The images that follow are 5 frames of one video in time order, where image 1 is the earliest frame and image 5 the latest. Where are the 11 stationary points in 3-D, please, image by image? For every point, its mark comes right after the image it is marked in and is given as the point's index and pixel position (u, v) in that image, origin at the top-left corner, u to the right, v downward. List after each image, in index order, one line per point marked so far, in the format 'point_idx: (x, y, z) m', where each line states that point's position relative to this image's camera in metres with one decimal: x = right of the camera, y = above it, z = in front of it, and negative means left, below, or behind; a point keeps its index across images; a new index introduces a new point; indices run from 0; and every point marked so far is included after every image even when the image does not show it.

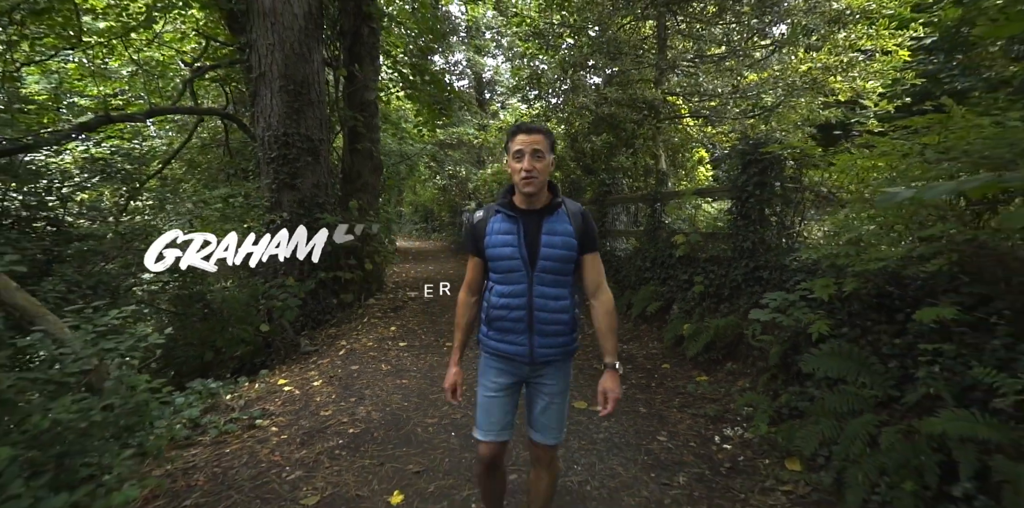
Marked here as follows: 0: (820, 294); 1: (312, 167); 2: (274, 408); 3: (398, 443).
0: (+2.3, -0.3, +3.8) m
1: (-3.3, +1.4, +8.2) m
2: (-2.4, -1.6, +5.2) m
3: (-1.0, -1.6, +4.3) m
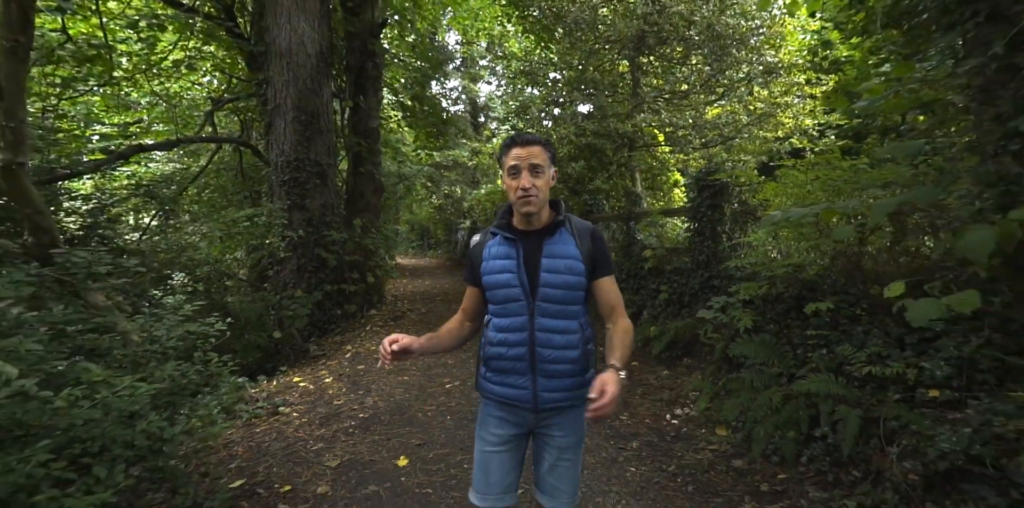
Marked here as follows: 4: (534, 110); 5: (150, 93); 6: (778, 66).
0: (+2.2, -0.4, +4.7) m
1: (-3.5, +1.2, +9.1) m
2: (-2.6, -1.7, +6.0) m
3: (-1.1, -1.7, +5.1) m
4: (+0.4, +2.6, +9.0) m
5: (-7.4, +3.3, +10.2) m
6: (+4.1, +2.9, +7.7) m
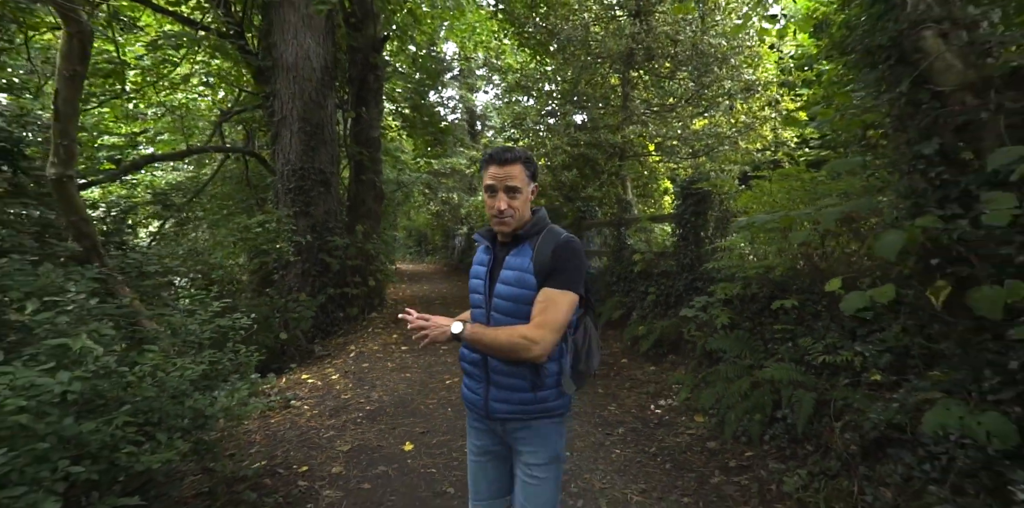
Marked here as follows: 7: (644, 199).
0: (+2.2, -0.4, +5.1) m
1: (-3.6, +1.1, +9.6) m
2: (-2.6, -1.8, +6.3) m
3: (-1.1, -1.8, +5.5) m
4: (+0.3, +2.5, +9.4) m
5: (-7.5, +3.2, +10.6) m
6: (+4.0, +2.8, +8.2) m
7: (+2.5, +1.1, +9.6) m
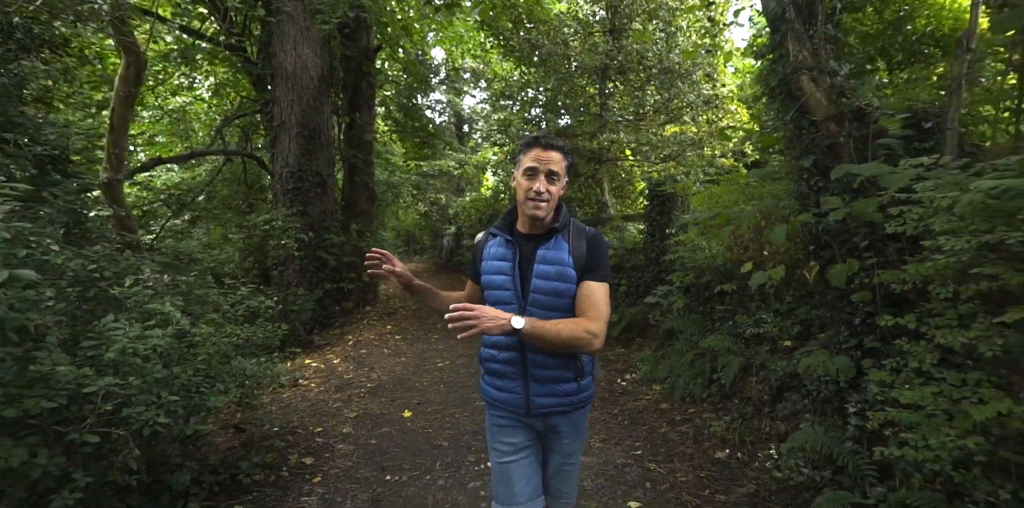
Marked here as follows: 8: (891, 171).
0: (+2.0, -0.3, +5.9) m
1: (-3.9, +1.2, +10.2) m
2: (-2.9, -1.7, +7.0) m
3: (-1.3, -1.7, +6.2) m
4: (0.0, +2.6, +10.2) m
5: (-7.8, +3.2, +11.1) m
6: (+3.7, +2.9, +9.1) m
7: (+2.2, +1.1, +10.5) m
8: (+1.9, +0.4, +2.6) m
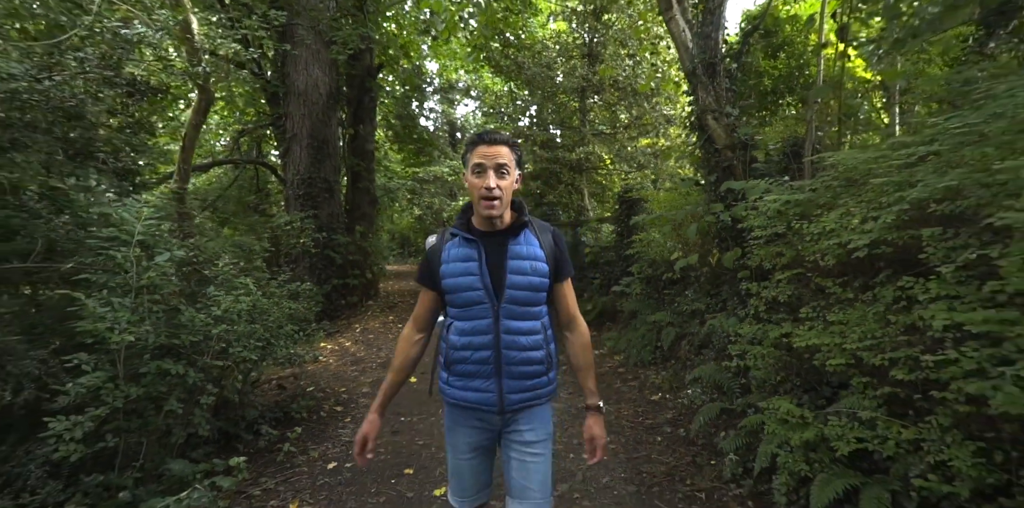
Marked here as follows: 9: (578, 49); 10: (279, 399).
0: (+1.8, -0.3, +7.1) m
1: (-4.1, +1.2, +11.4) m
2: (-3.0, -1.6, +8.2) m
3: (-1.5, -1.6, +7.4) m
4: (-0.2, +2.6, +11.4) m
5: (-8.1, +3.2, +12.2) m
6: (+3.5, +2.9, +10.3) m
7: (+2.0, +1.2, +11.7) m
8: (+1.8, +0.5, +3.8) m
9: (+1.4, +4.4, +10.7) m
10: (-2.3, -1.4, +5.0) m
